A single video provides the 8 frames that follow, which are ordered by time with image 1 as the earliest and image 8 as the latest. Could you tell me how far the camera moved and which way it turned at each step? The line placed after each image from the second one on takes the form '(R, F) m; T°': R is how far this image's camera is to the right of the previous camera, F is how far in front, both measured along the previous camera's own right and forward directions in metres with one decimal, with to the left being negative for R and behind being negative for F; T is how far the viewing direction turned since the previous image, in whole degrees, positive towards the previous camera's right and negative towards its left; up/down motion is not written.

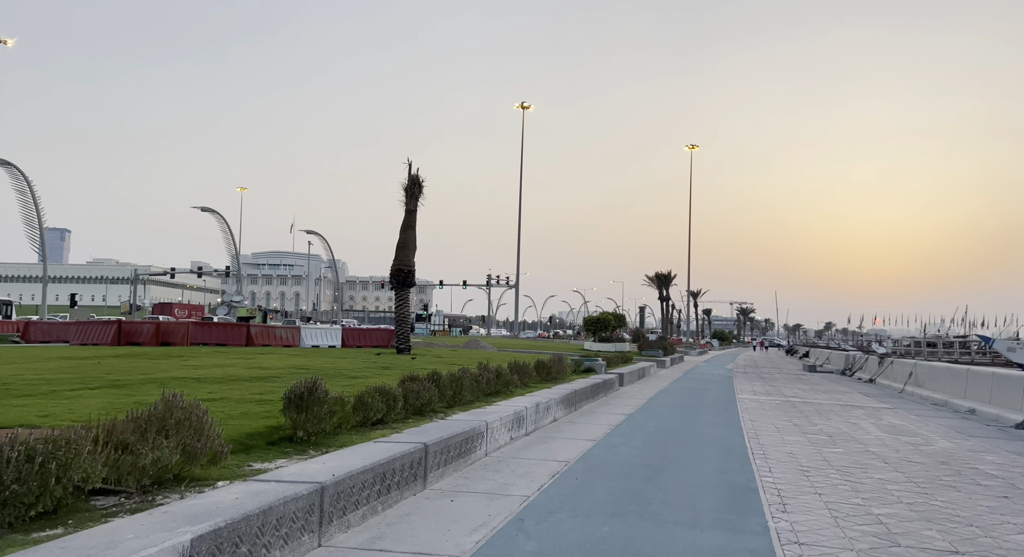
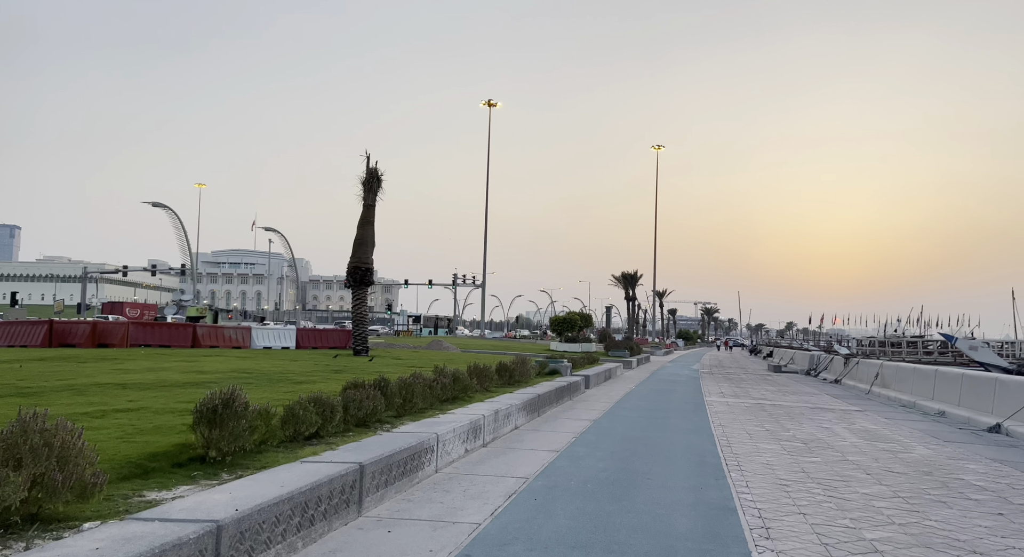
(+0.1, +1.0) m; +2°
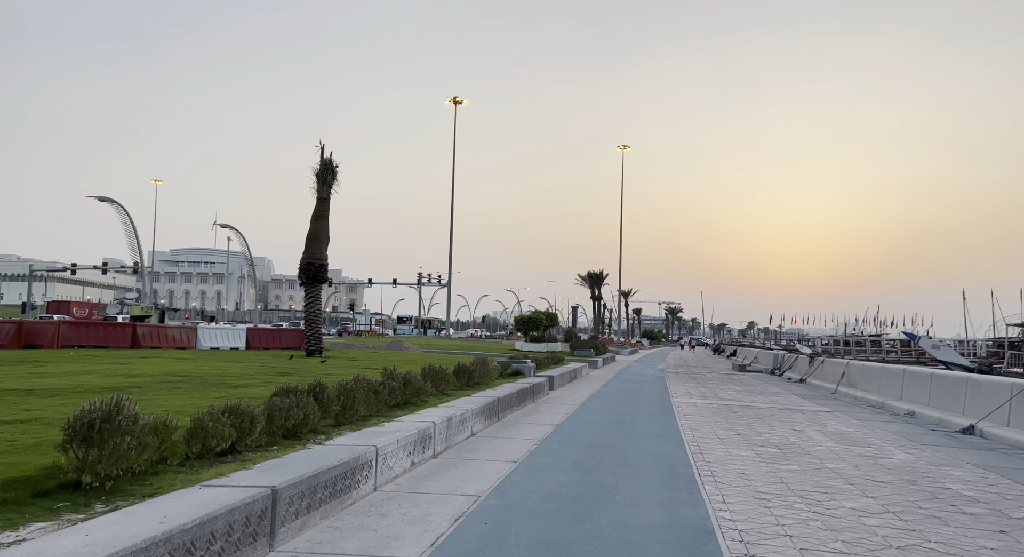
(+0.2, +1.1) m; +2°
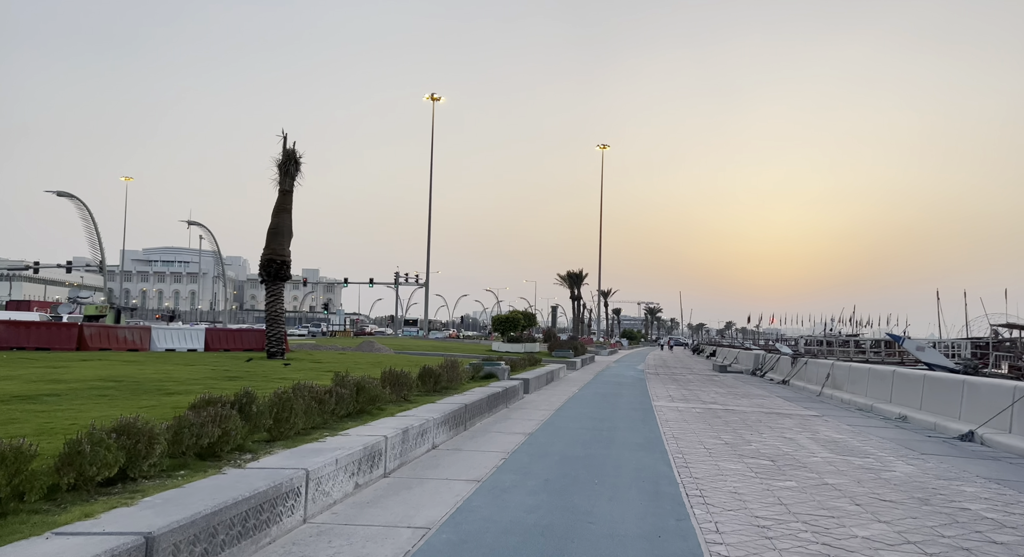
(+0.2, +1.3) m; +1°
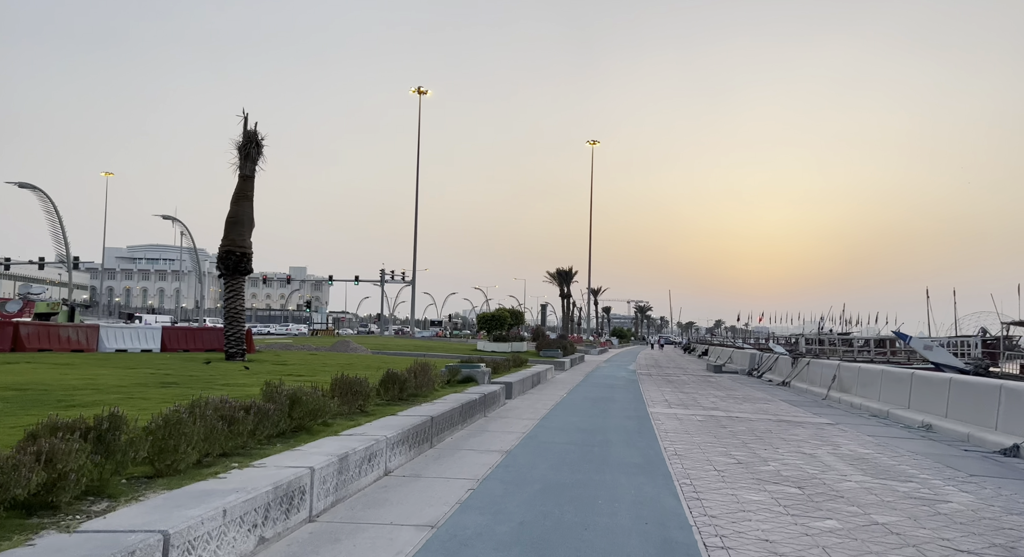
(+0.2, +2.2) m; +1°
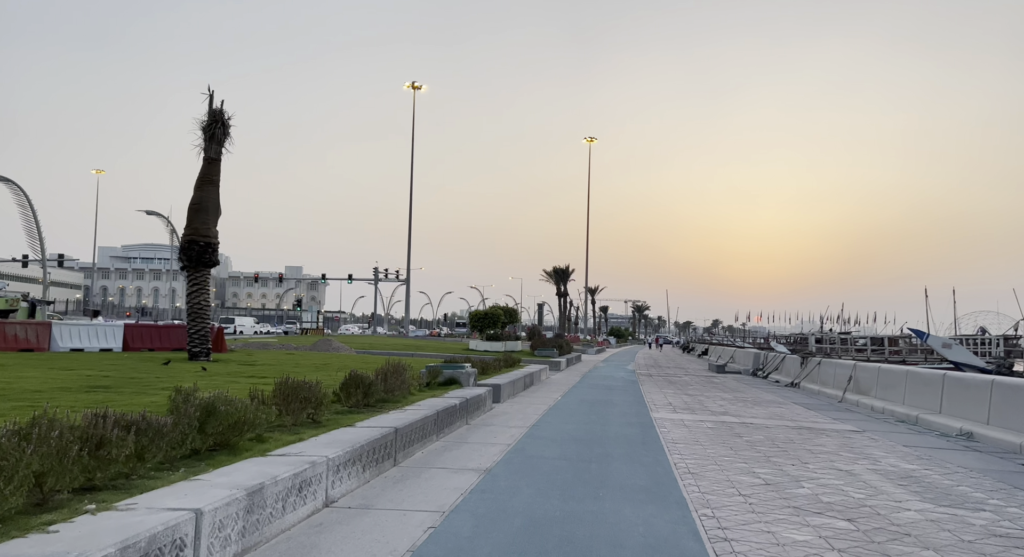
(+0.2, +2.1) m; 0°
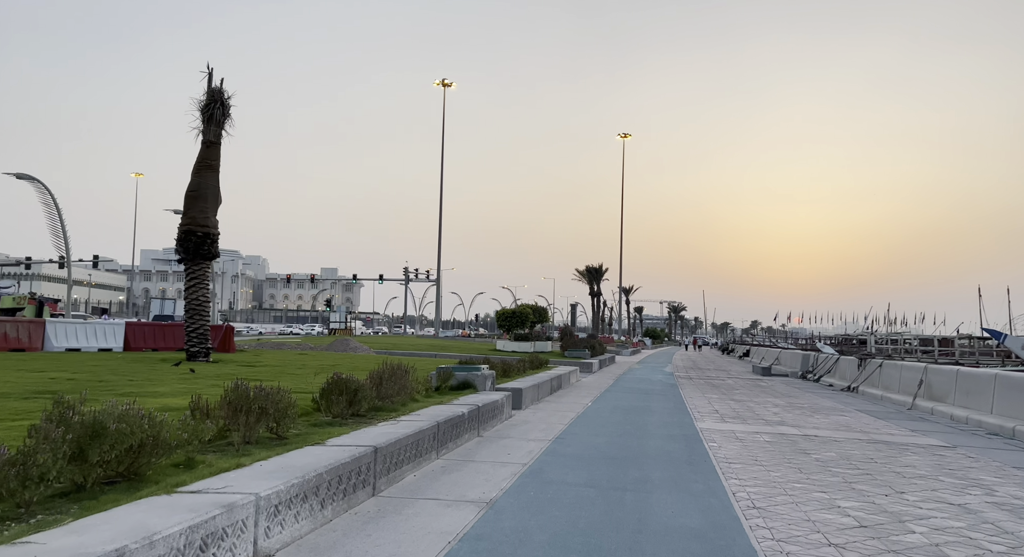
(+0.2, +2.2) m; -2°
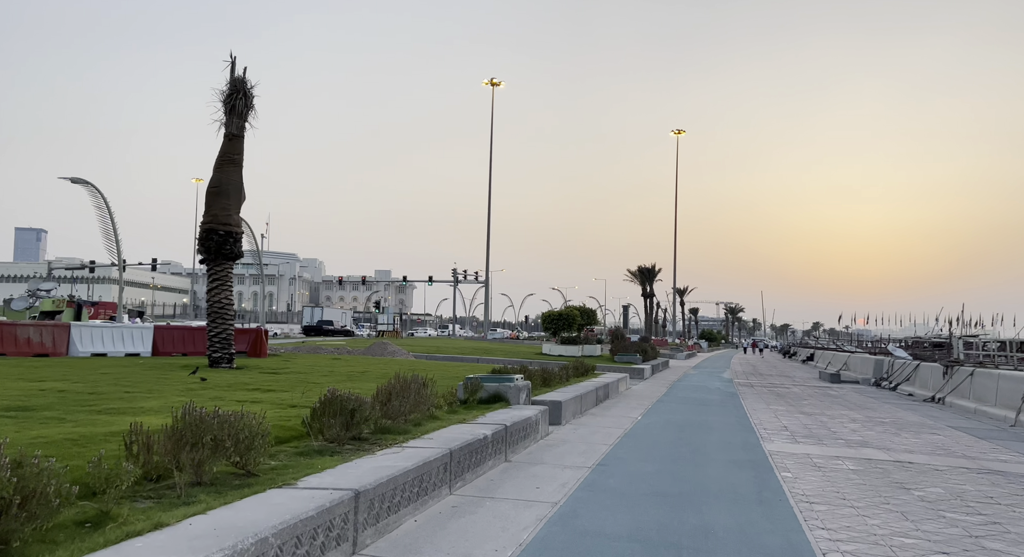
(+0.3, +1.8) m; -4°
